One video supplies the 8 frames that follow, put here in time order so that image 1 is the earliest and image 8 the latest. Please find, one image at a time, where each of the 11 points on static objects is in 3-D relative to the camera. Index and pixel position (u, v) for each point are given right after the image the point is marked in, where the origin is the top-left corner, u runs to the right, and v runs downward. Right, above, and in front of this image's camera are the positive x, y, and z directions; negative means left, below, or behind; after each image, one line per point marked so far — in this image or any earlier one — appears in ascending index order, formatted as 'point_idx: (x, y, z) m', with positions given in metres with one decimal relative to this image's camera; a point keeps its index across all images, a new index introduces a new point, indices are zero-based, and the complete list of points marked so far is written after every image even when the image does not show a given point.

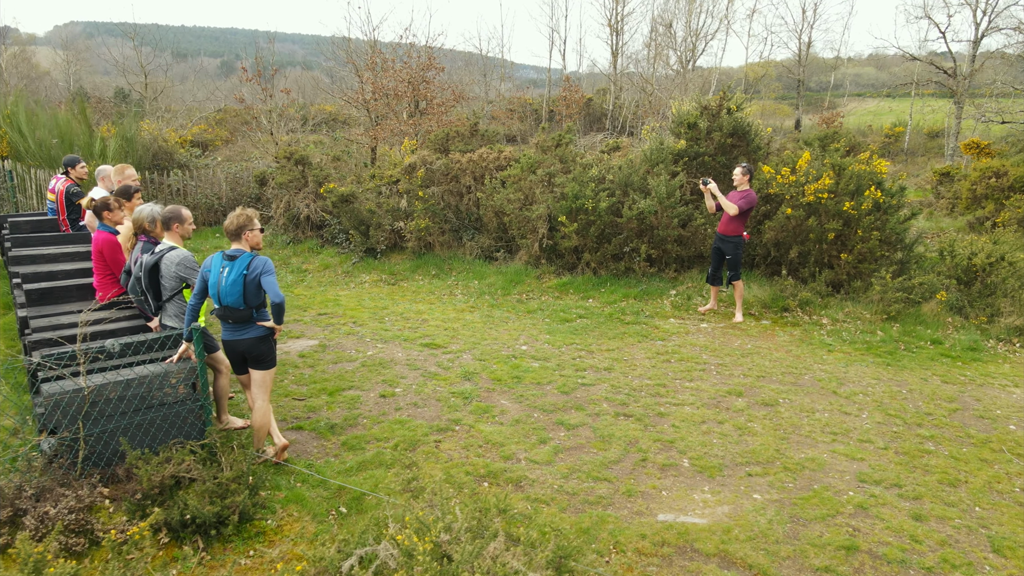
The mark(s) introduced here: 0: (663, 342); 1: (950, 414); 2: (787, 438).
0: (+1.4, -0.5, +6.8) m
1: (+3.2, -0.9, +5.3) m
2: (+1.8, -1.0, +4.9) m
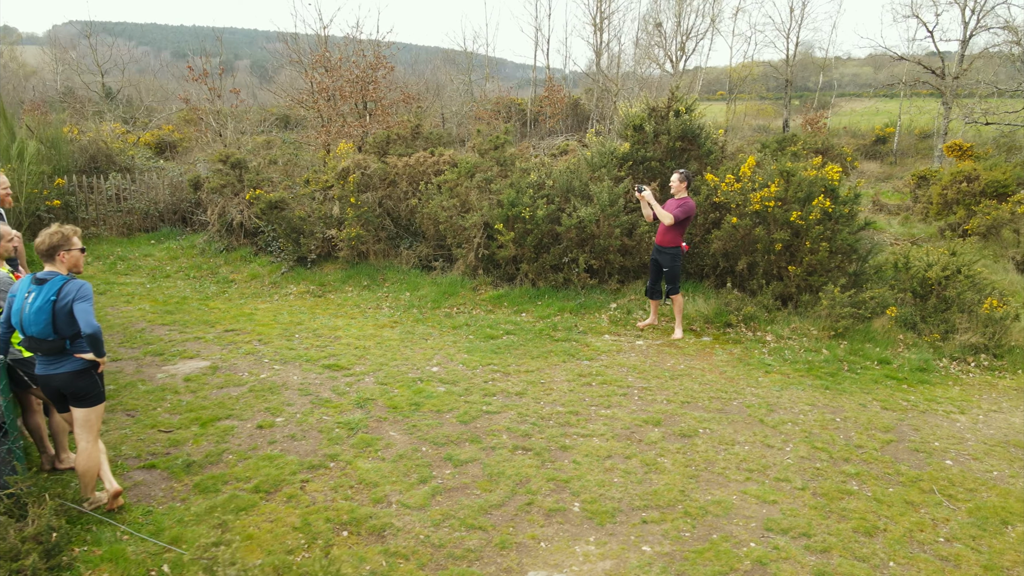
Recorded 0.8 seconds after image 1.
0: (+0.7, -0.6, +6.3) m
1: (+2.5, -1.1, +4.9) m
2: (+1.1, -1.1, +4.5) m
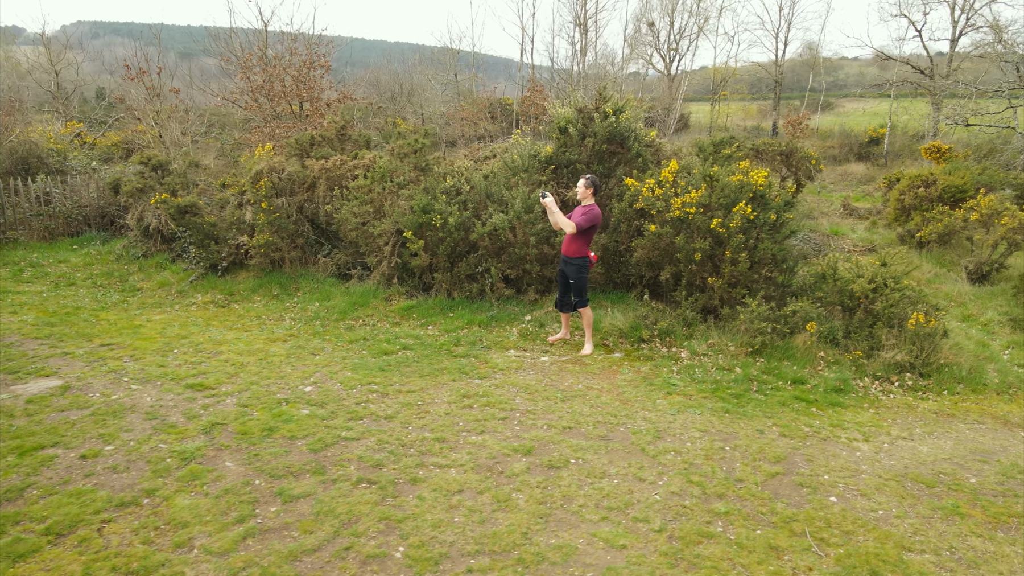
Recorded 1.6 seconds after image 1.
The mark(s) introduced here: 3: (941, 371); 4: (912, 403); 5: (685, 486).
0: (-0.3, -0.8, +5.9) m
1: (+1.5, -1.2, +4.5) m
2: (+0.2, -1.3, +4.1) m
3: (+3.7, -0.7, +6.3) m
4: (+3.2, -0.9, +5.9) m
5: (+1.0, -1.2, +4.4) m
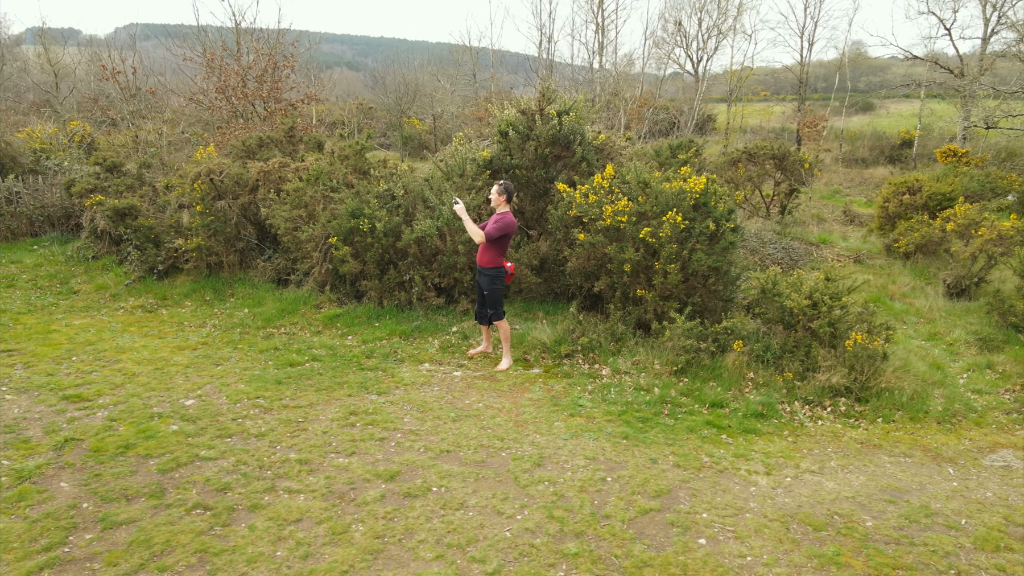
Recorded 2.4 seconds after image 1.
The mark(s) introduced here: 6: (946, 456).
0: (-1.0, -0.8, +5.6) m
1: (+0.7, -1.3, +4.1) m
2: (-0.7, -1.3, +3.8) m
3: (+2.9, -0.9, +5.9) m
4: (+2.4, -1.1, +5.4) m
5: (+0.2, -1.3, +4.0) m
6: (+3.0, -1.2, +5.1) m
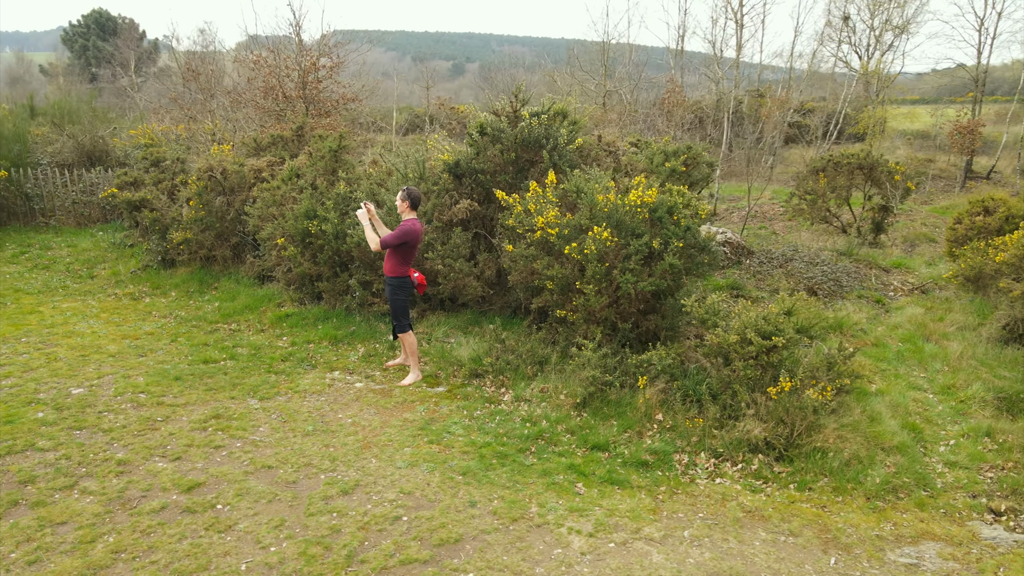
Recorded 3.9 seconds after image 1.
0: (-1.9, -0.9, +5.5) m
1: (-0.6, -1.4, +3.7) m
2: (-2.0, -1.4, +3.6) m
3: (+2.0, -1.1, +4.9) m
4: (+1.4, -1.3, +4.6) m
5: (-1.1, -1.4, +3.7) m
6: (+1.9, -1.4, +4.1) m
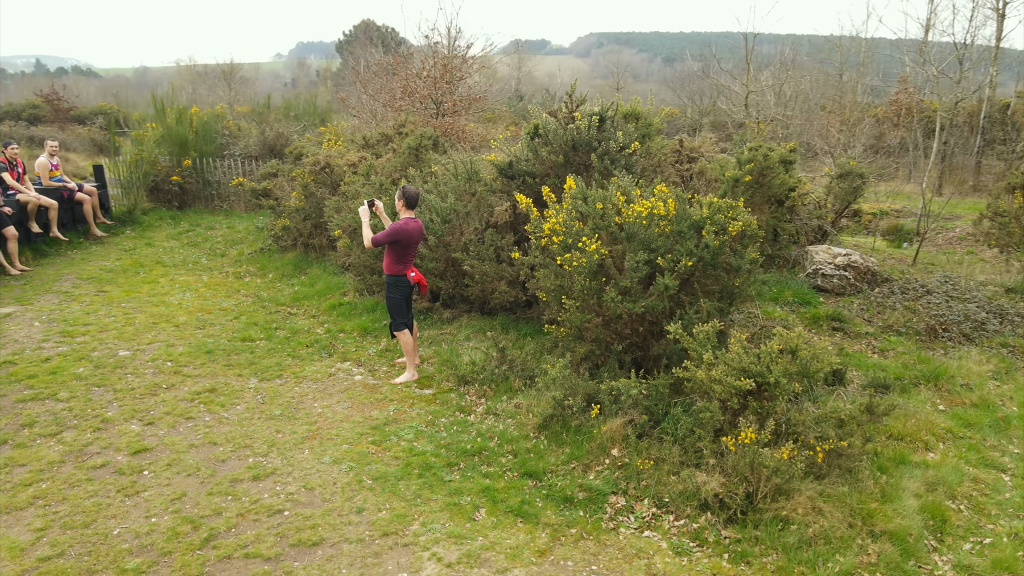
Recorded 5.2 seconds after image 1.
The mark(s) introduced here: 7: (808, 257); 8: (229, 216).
0: (-2.1, -0.8, +5.9) m
1: (-1.4, -1.4, +3.7) m
2: (-2.8, -1.2, +4.1) m
3: (+1.4, -1.3, +4.1) m
4: (+0.8, -1.4, +4.0) m
5: (-1.9, -1.3, +4.0) m
6: (+1.1, -1.6, +3.4) m
7: (+3.6, +0.4, +8.9) m
8: (-4.8, +1.2, +12.4) m
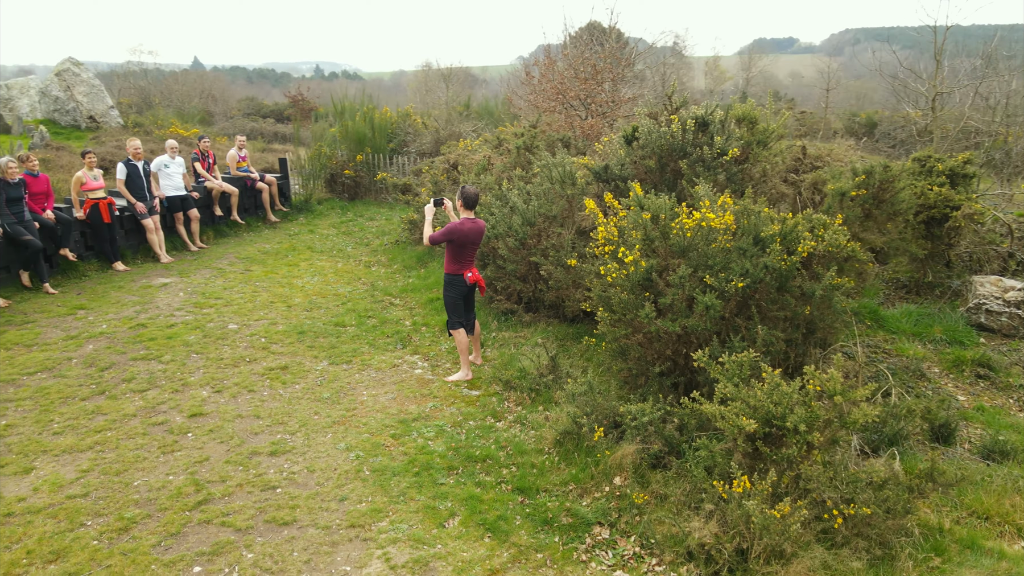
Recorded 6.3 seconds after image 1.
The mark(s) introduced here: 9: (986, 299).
0: (-1.6, -0.7, +6.3) m
1: (-1.7, -1.3, +4.0) m
2: (-2.8, -1.1, +4.8) m
3: (+1.2, -1.5, +3.6) m
4: (+0.5, -1.5, +3.7) m
5: (-2.0, -1.2, +4.4) m
6: (+0.6, -1.7, +3.0) m
7: (+4.7, 0.0, +7.5) m
8: (-2.2, +1.4, +13.3) m
9: (+4.7, -0.1, +7.2) m
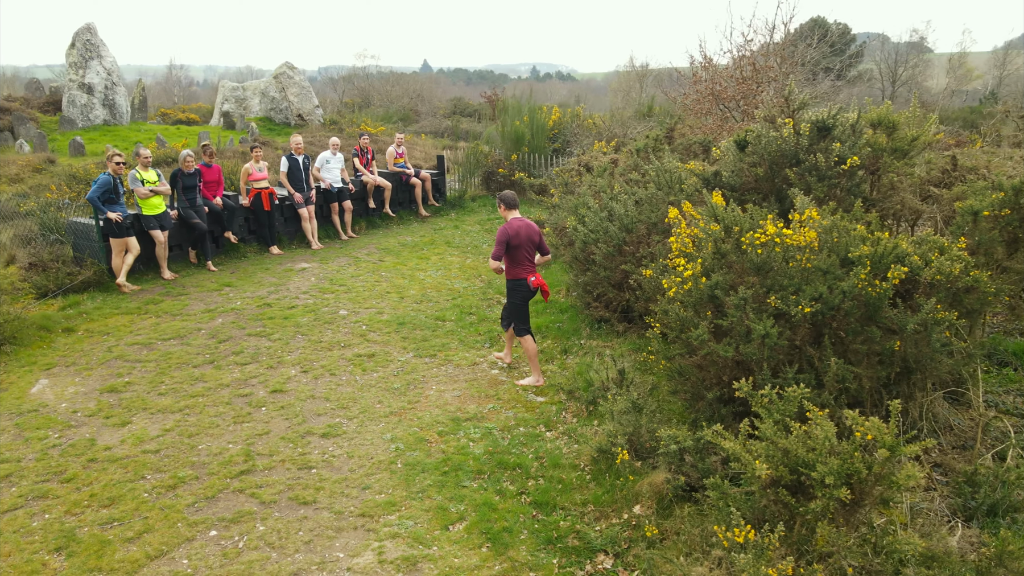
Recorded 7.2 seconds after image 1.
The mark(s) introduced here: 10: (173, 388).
0: (-0.9, -0.6, +6.5) m
1: (-1.6, -1.2, +4.4) m
2: (-2.5, -0.9, +5.4) m
3: (+1.0, -1.6, +3.2) m
4: (+0.4, -1.6, +3.5) m
5: (-1.9, -1.1, +4.8) m
6: (+0.3, -1.8, +2.8) m
7: (+5.6, -0.4, +6.0) m
8: (+0.5, +1.5, +13.4) m
9: (+5.4, -0.5, +5.7) m
10: (-2.7, -0.8, +5.8) m
